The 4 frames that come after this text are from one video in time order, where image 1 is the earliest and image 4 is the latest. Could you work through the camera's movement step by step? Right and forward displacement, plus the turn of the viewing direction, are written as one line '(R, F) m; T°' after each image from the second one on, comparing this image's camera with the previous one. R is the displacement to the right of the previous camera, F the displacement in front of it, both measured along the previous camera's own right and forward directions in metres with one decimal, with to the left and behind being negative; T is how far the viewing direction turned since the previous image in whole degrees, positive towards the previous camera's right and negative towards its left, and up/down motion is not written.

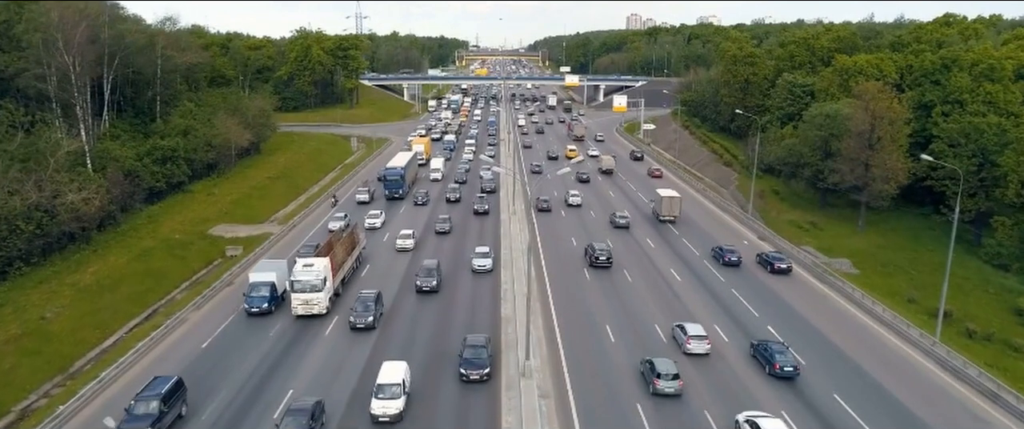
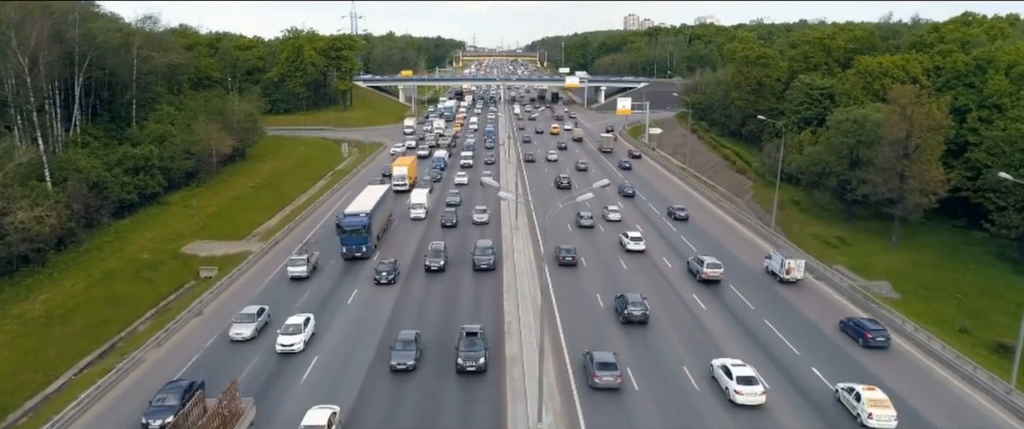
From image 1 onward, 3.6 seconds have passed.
(-0.4, +4.9) m; 0°
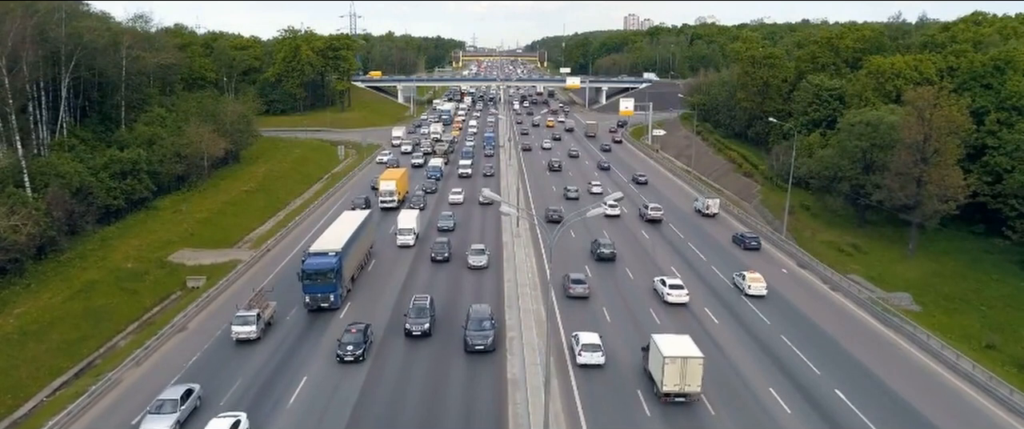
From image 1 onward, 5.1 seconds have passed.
(-0.1, +2.1) m; 0°
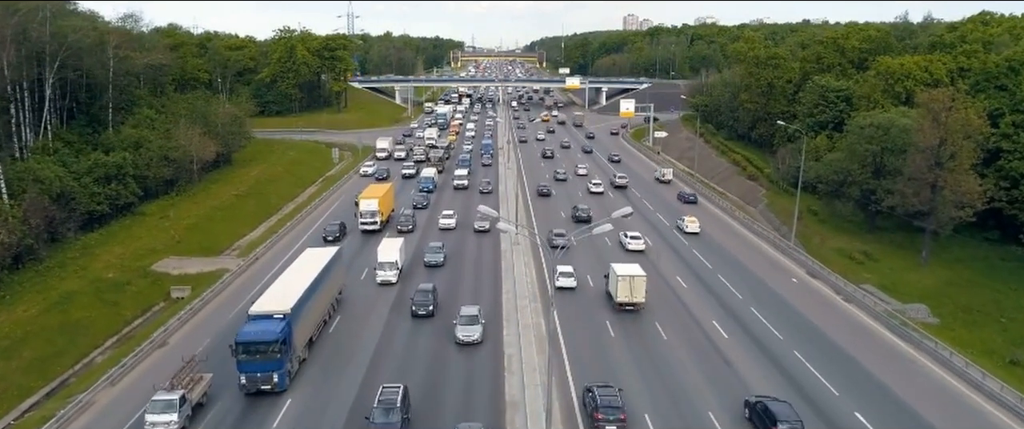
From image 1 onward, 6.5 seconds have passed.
(0.0, +1.9) m; 0°
